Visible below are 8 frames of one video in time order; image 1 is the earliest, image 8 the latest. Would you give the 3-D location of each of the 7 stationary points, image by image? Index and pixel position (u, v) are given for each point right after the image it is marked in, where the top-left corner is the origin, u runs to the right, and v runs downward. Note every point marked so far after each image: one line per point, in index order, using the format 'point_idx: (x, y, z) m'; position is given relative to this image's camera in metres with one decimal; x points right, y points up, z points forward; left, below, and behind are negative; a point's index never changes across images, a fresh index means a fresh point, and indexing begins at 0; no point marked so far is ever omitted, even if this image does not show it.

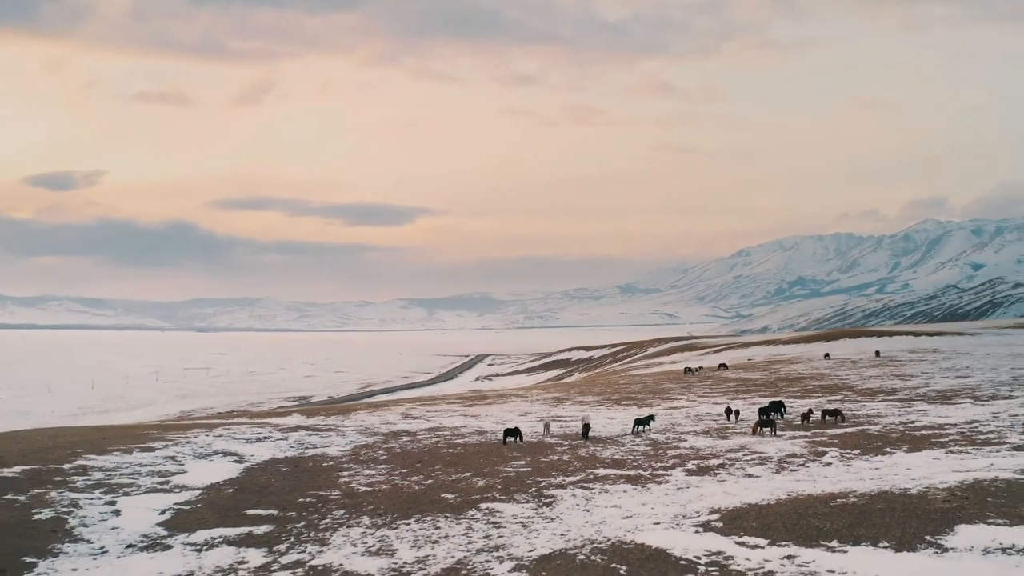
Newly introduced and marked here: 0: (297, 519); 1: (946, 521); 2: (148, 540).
0: (-6.3, -7.0, +19.0) m
1: (+13.0, -6.8, +18.3) m
2: (-9.6, -6.8, +16.9) m
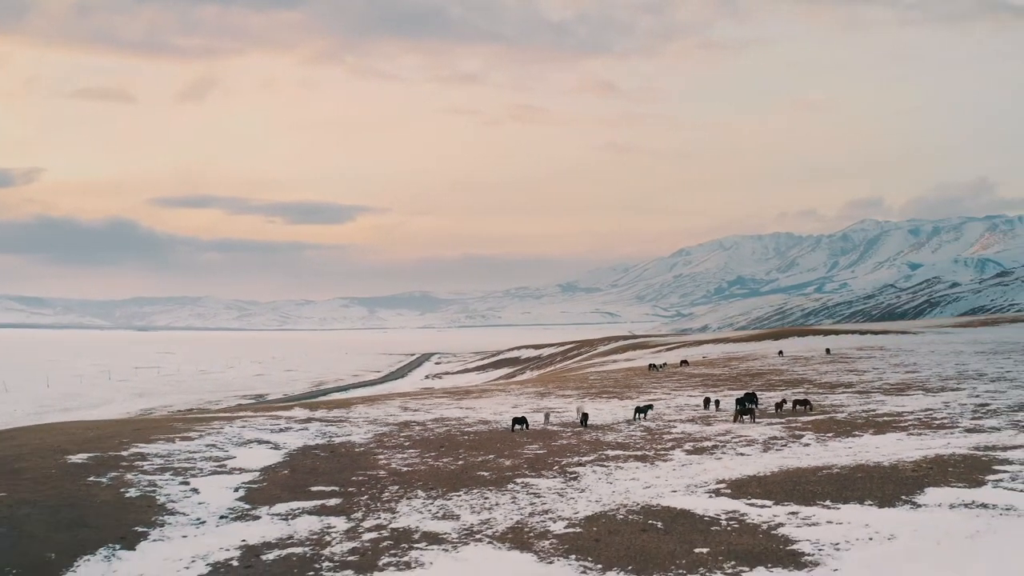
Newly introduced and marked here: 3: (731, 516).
0: (-5.0, -7.0, +21.3) m
1: (+14.3, -6.9, +21.8) m
2: (-8.2, -6.8, +19.0) m
3: (+6.6, -6.8, +18.6) m
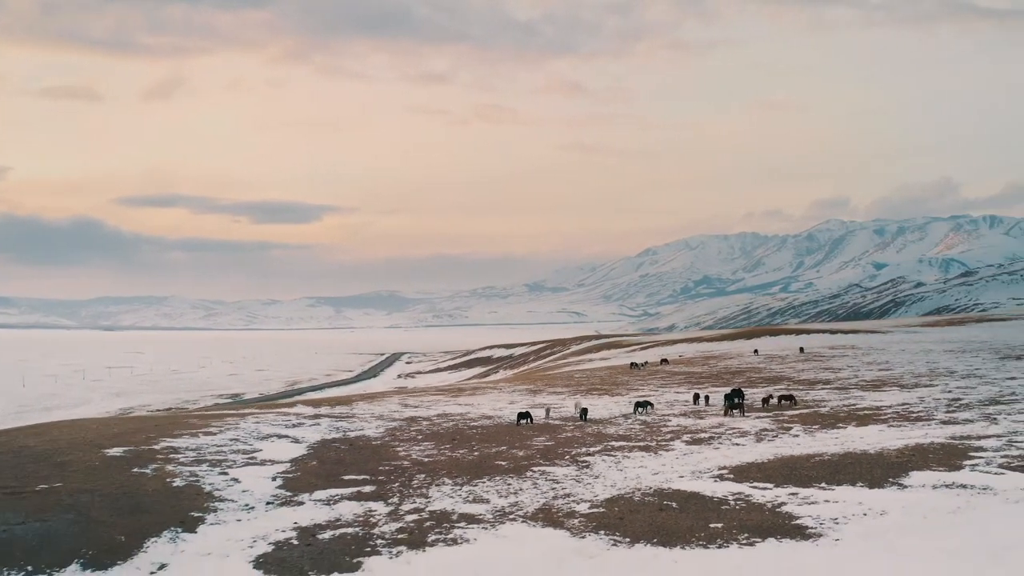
0: (-4.2, -7.0, +22.7) m
1: (+15.0, -6.9, +23.9) m
2: (-7.4, -6.8, +20.2) m
3: (+7.4, -6.8, +20.4) m
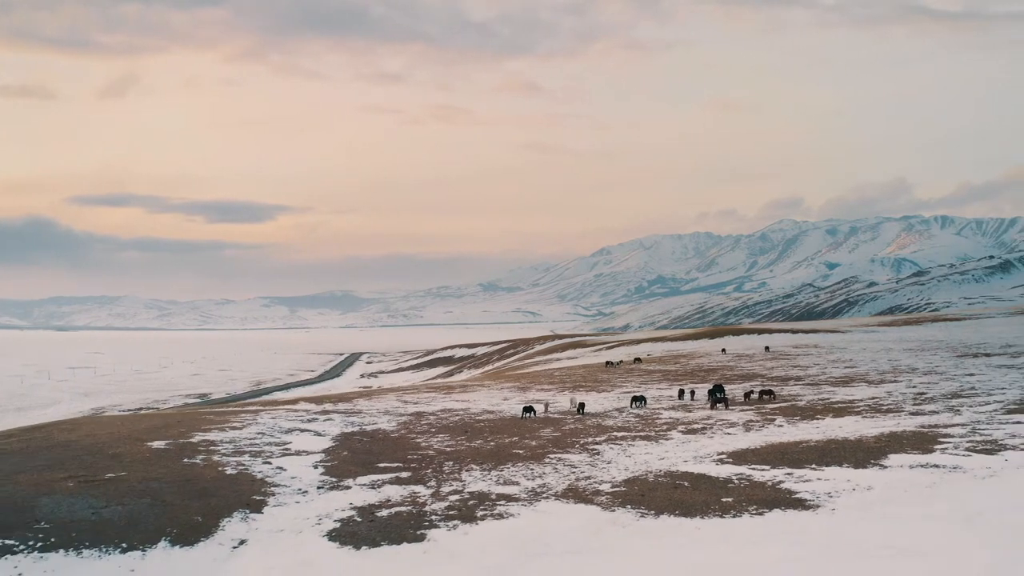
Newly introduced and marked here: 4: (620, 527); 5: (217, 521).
0: (-3.3, -7.1, +24.6) m
1: (+15.8, -7.0, +26.7) m
2: (-6.4, -6.9, +22.0) m
3: (+8.4, -6.9, +22.8) m
4: (+3.1, -6.8, +17.8) m
5: (-8.5, -6.8, +18.1) m
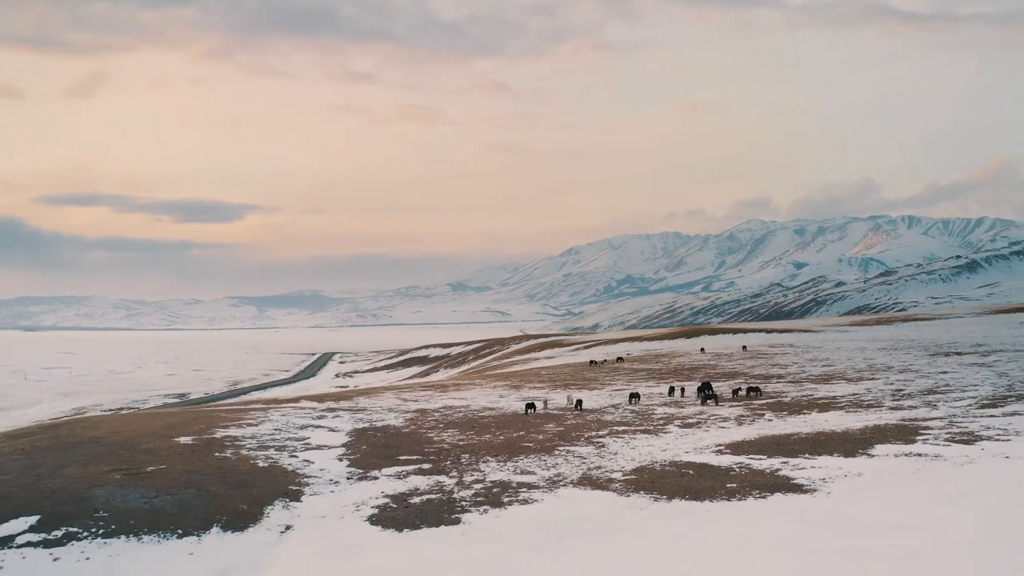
0: (-2.7, -7.1, +25.9) m
1: (+16.3, -7.1, +28.6) m
2: (-5.7, -7.0, +23.2) m
3: (+9.0, -7.0, +24.6) m
4: (+3.9, -6.9, +19.3) m
5: (-7.7, -6.8, +19.3) m
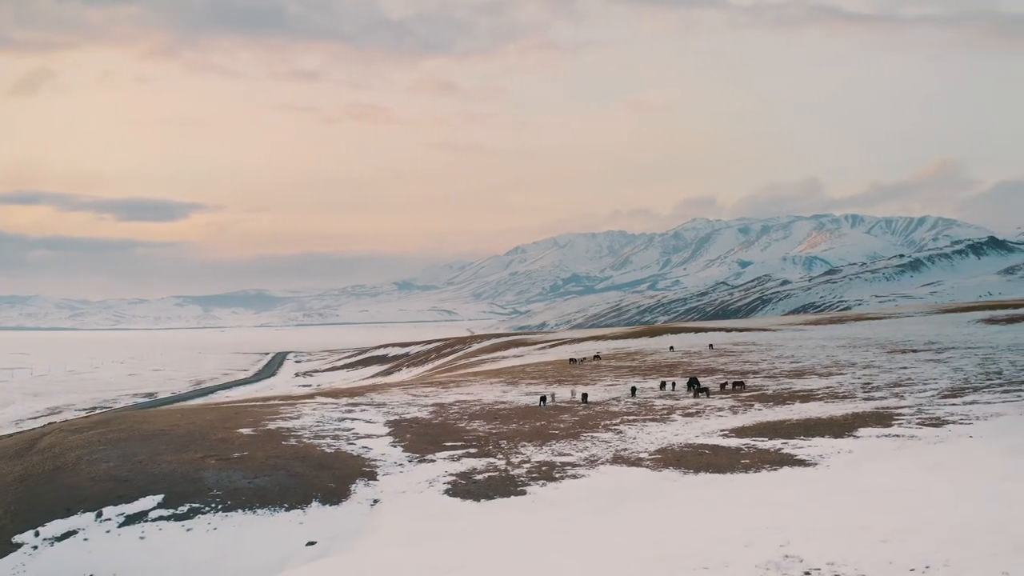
0: (-1.1, -7.3, +28.9) m
1: (+17.7, -7.2, +32.6) m
2: (-4.0, -7.1, +26.1) m
3: (+10.7, -7.1, +28.2) m
4: (+5.8, -7.0, +22.7) m
5: (-5.8, -7.0, +22.1) m
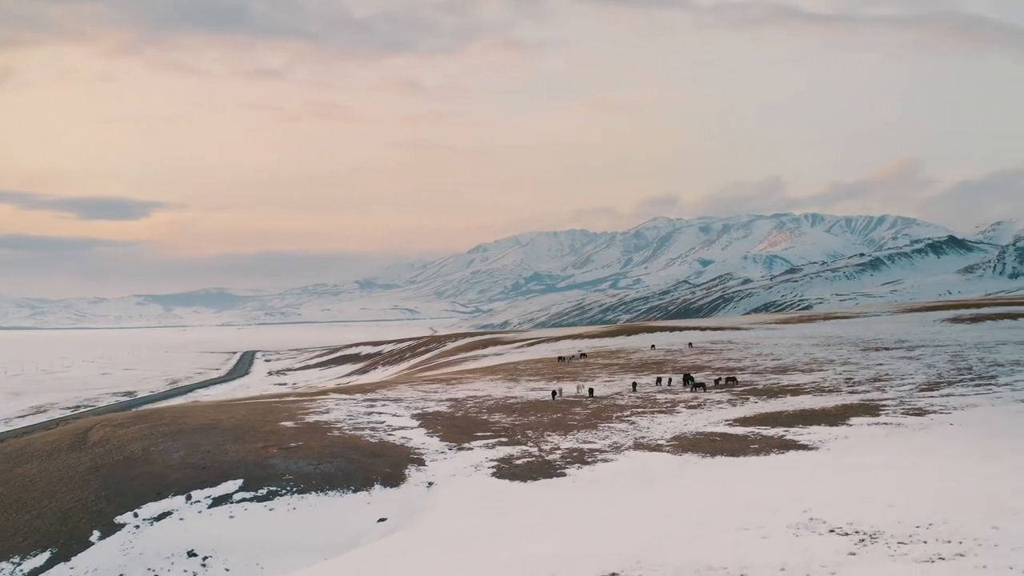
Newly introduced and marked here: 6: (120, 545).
0: (+0.2, -7.4, +31.3) m
1: (+18.9, -7.3, +35.5) m
2: (-2.6, -7.2, +28.4) m
3: (+12.0, -7.2, +30.9) m
4: (+7.3, -7.1, +25.3) m
5: (-4.3, -7.1, +24.3) m
6: (-11.8, -7.7, +18.9) m
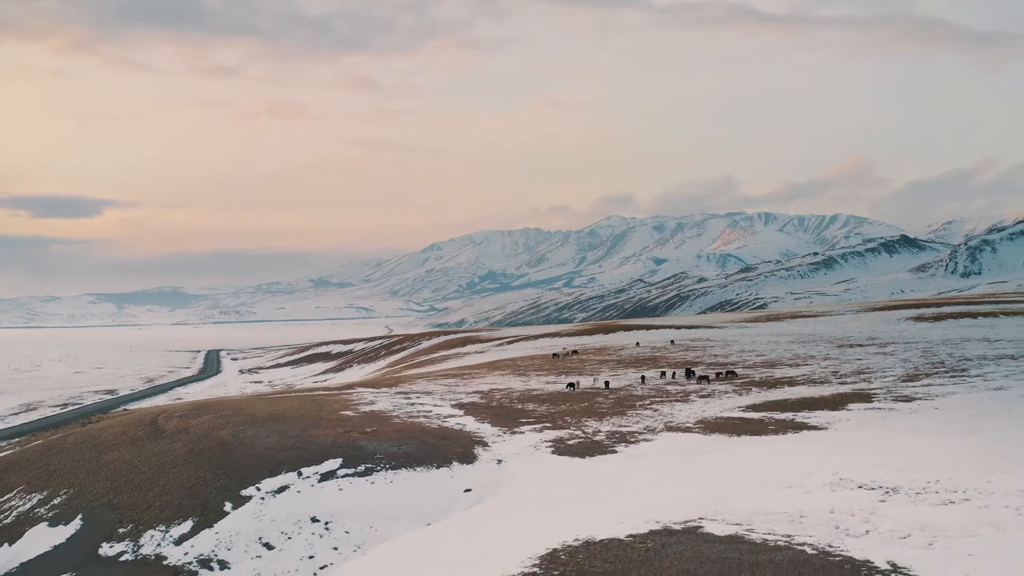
0: (+2.4, -7.4, +34.8) m
1: (+21.0, -7.3, +39.6) m
2: (-0.2, -7.3, +31.7) m
3: (+14.3, -7.2, +34.7) m
4: (+9.7, -7.2, +29.0) m
5: (-1.8, -7.2, +27.6) m
6: (-9.1, -7.9, +21.9) m
